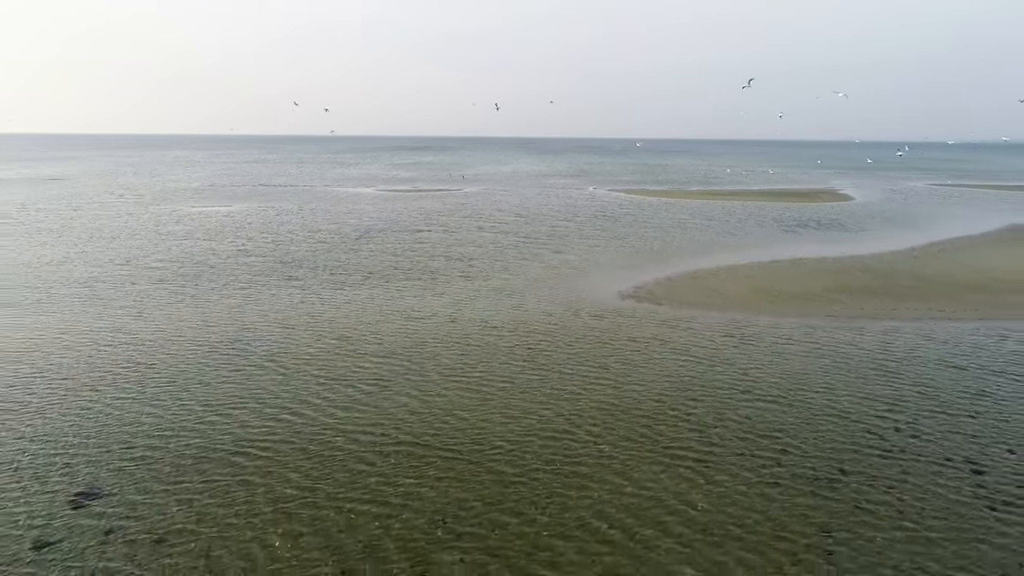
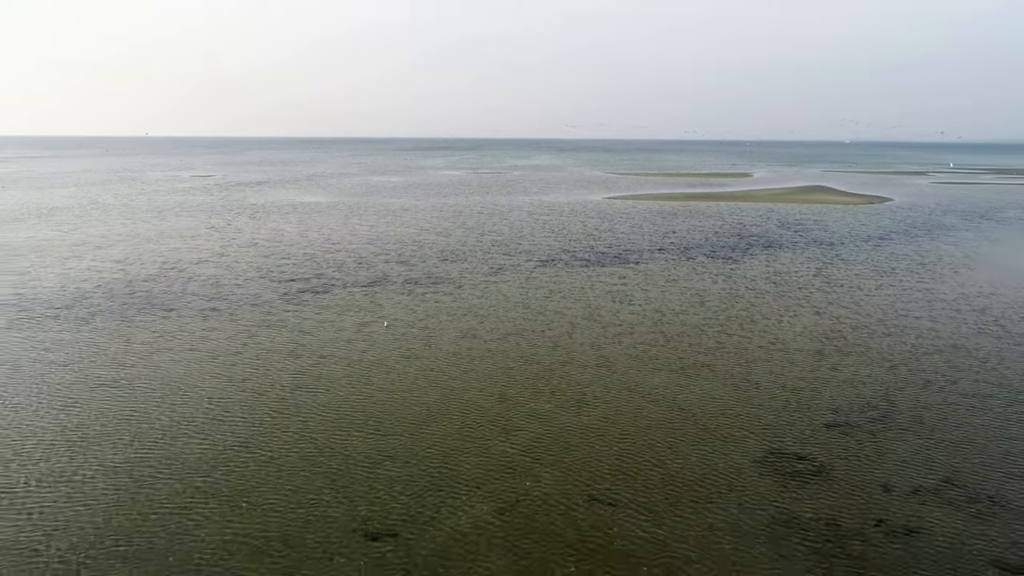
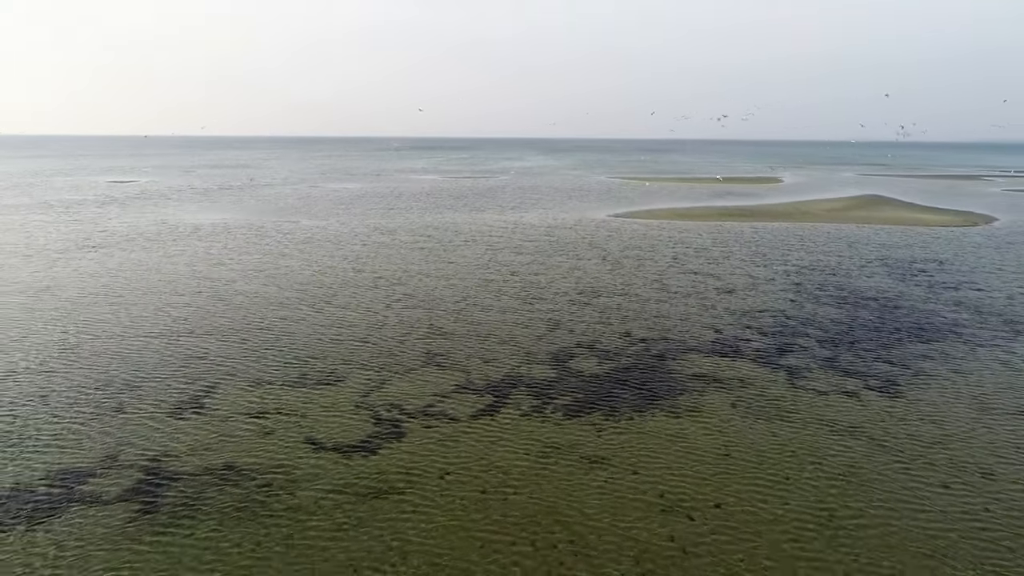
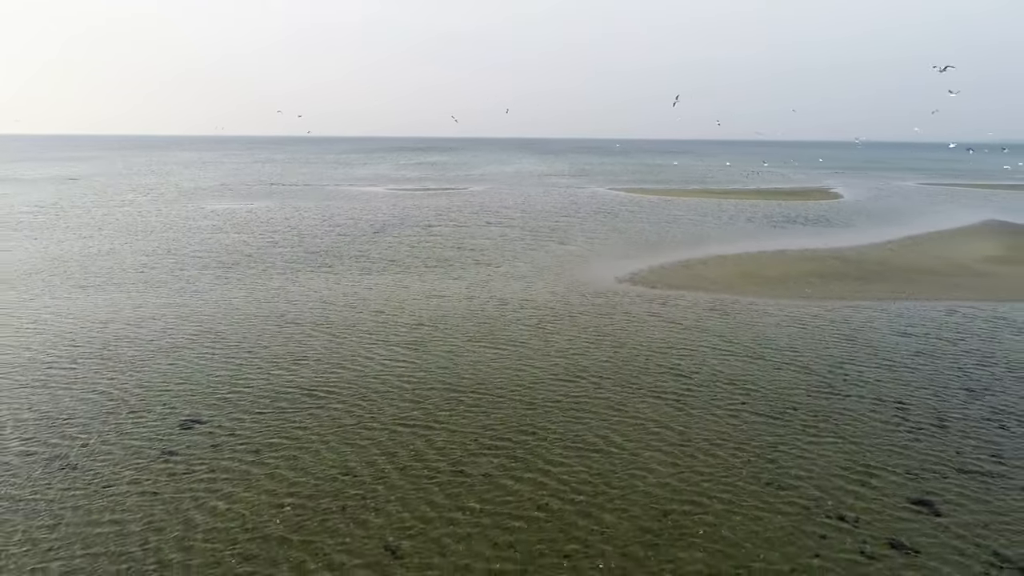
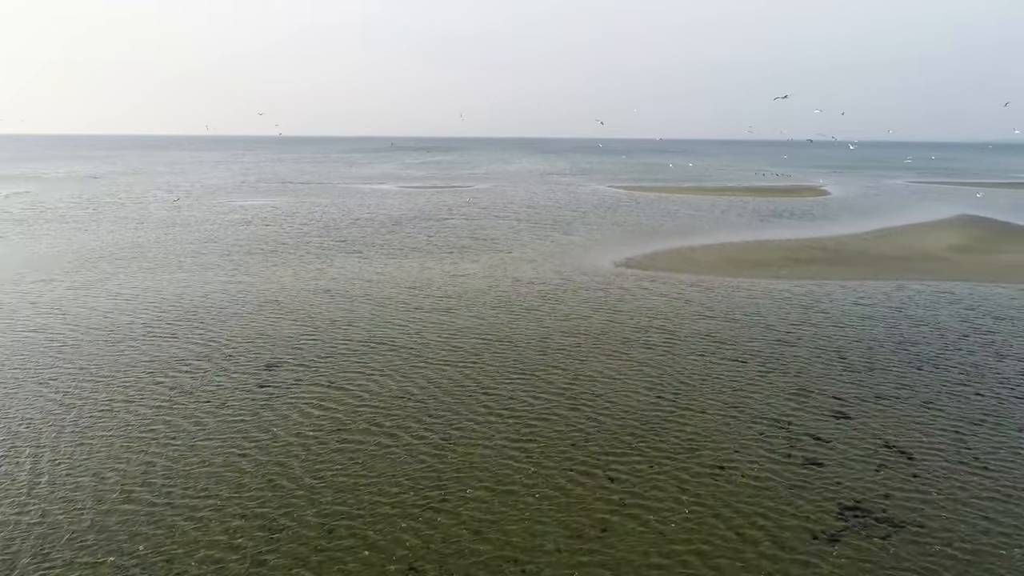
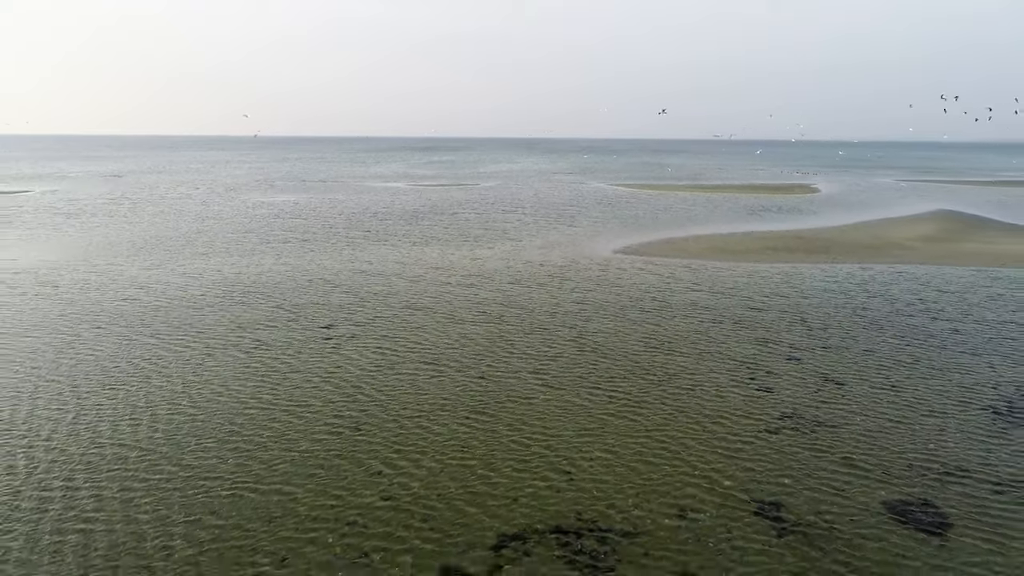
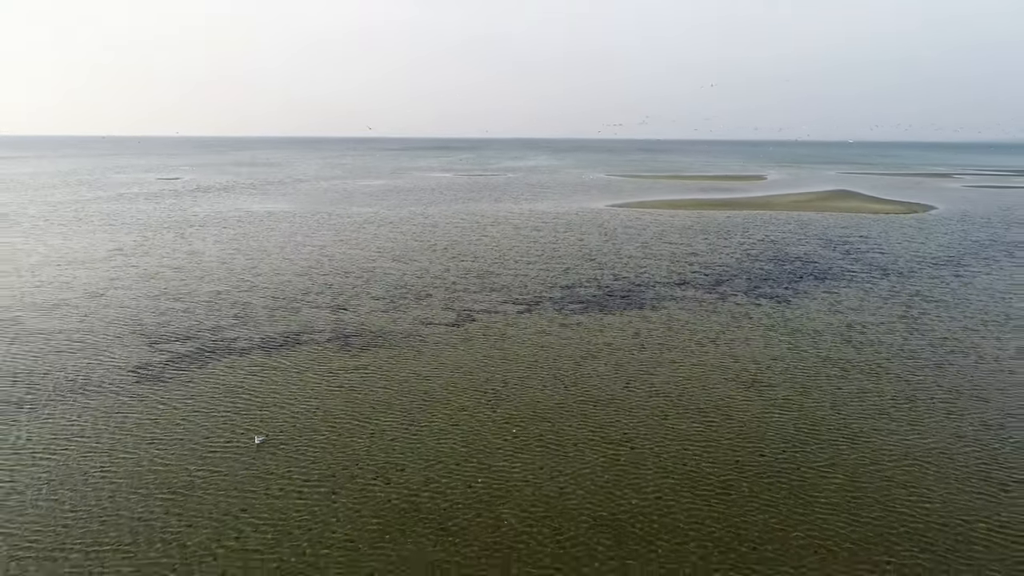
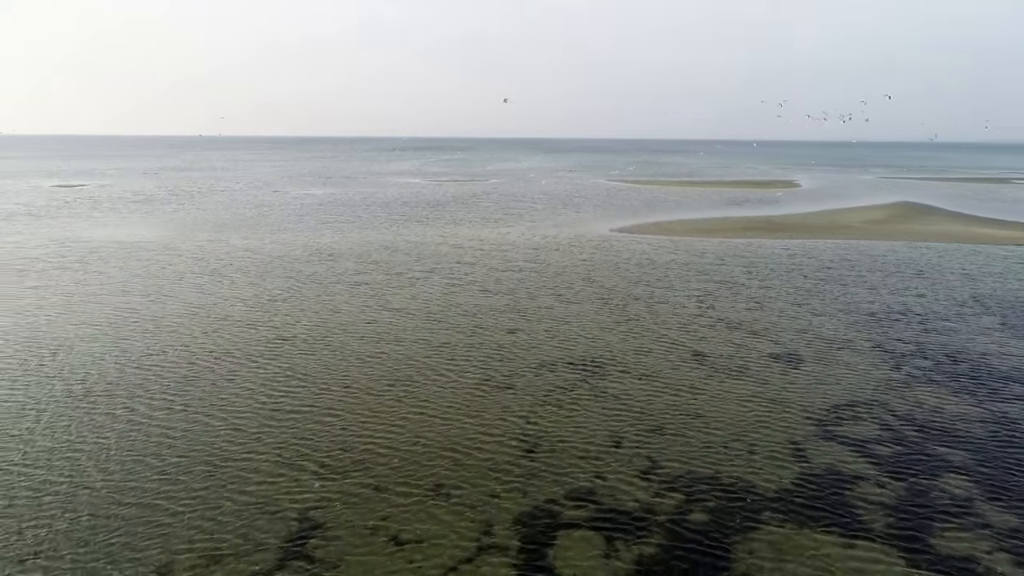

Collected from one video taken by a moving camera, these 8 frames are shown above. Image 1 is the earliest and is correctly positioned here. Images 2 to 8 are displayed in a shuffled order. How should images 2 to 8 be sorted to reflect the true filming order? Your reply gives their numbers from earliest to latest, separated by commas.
4, 5, 6, 8, 3, 7, 2
